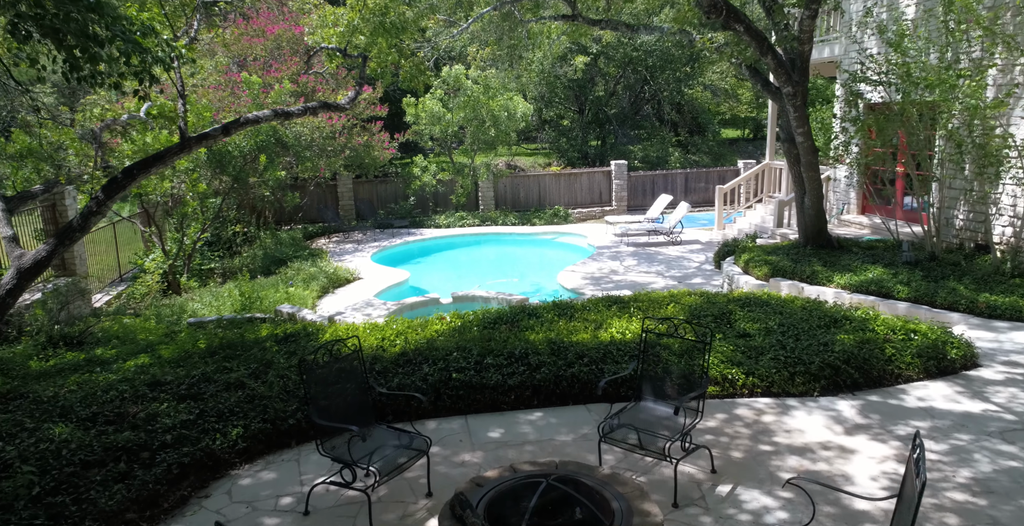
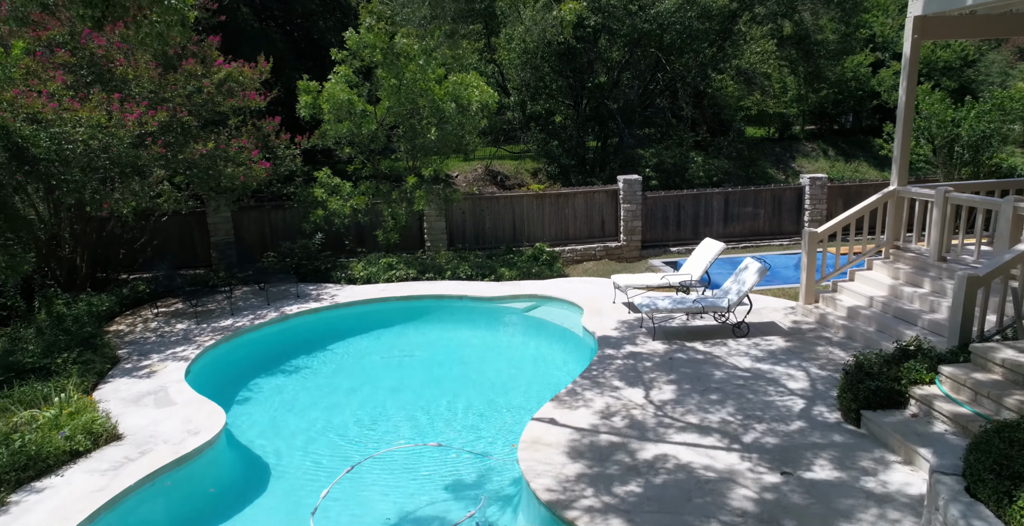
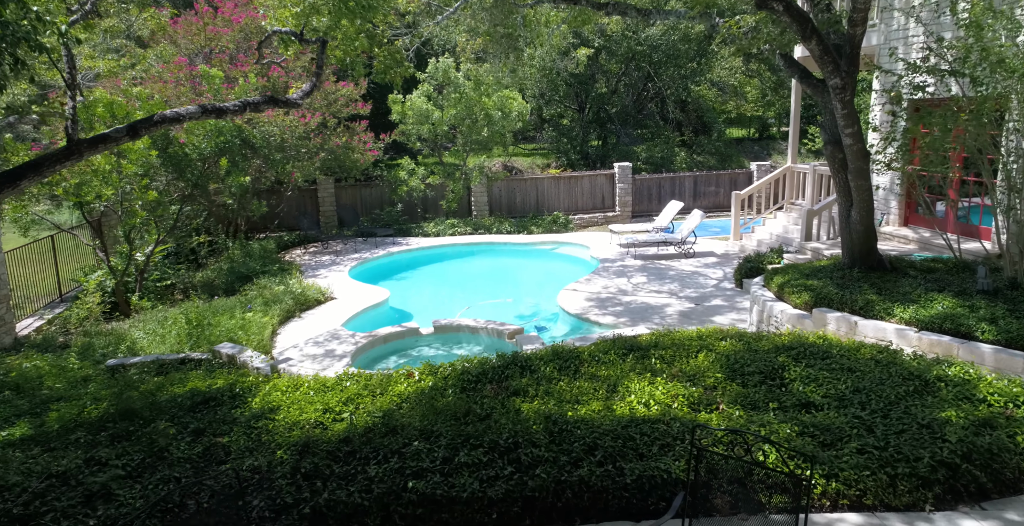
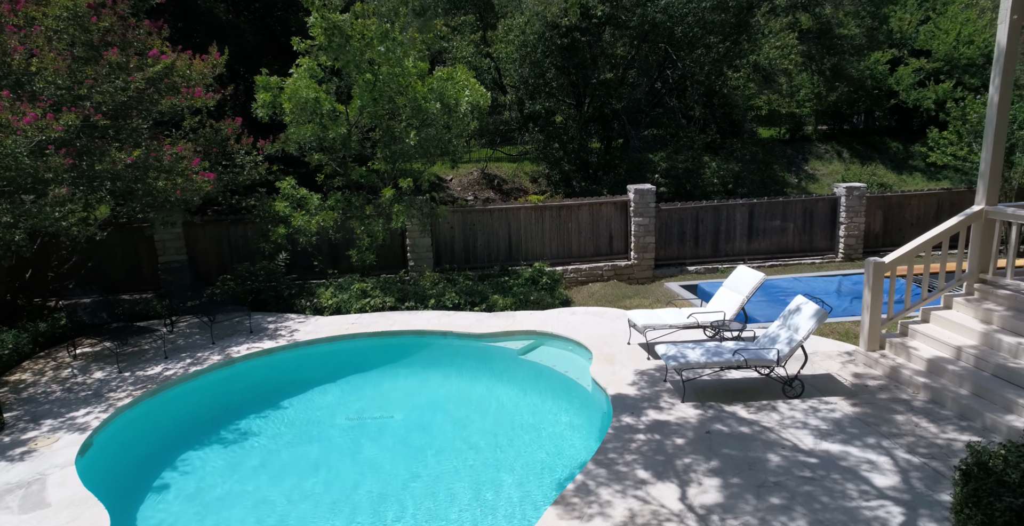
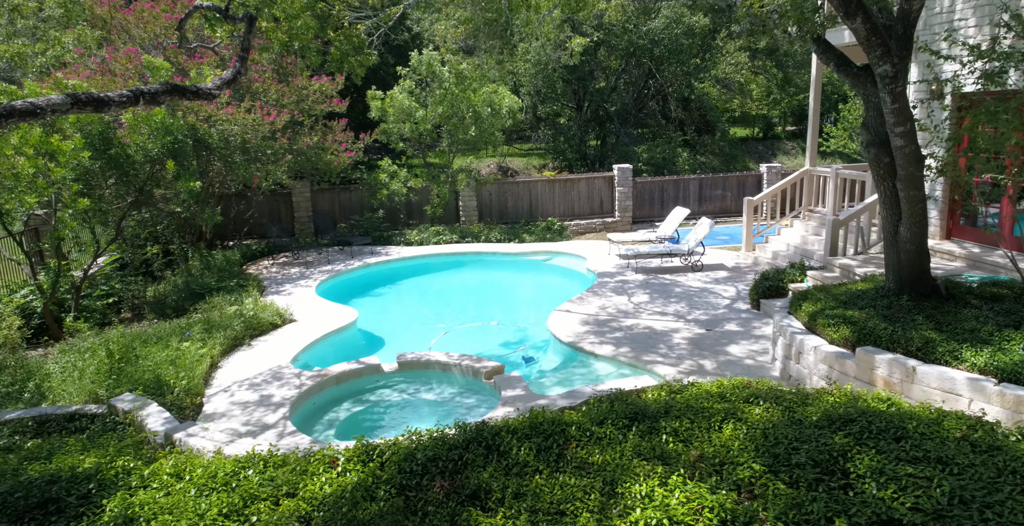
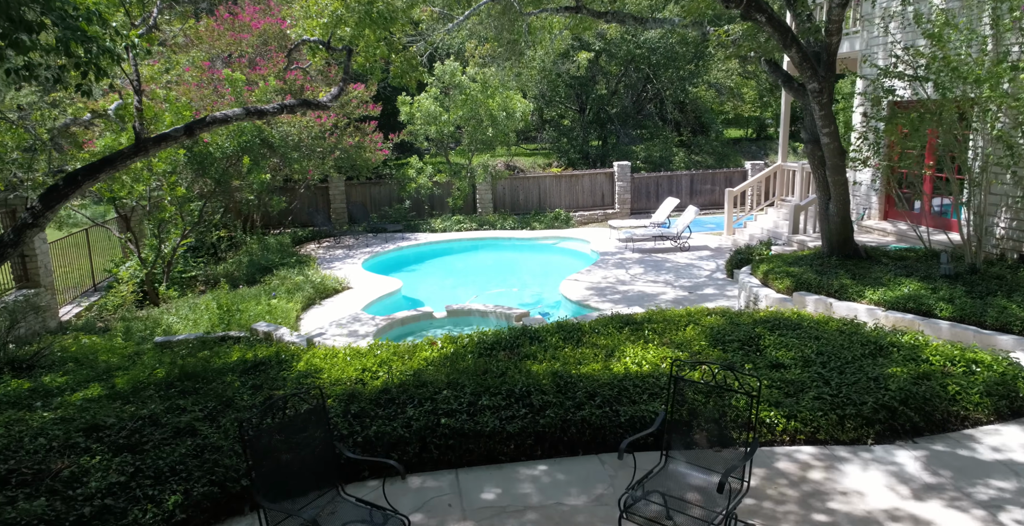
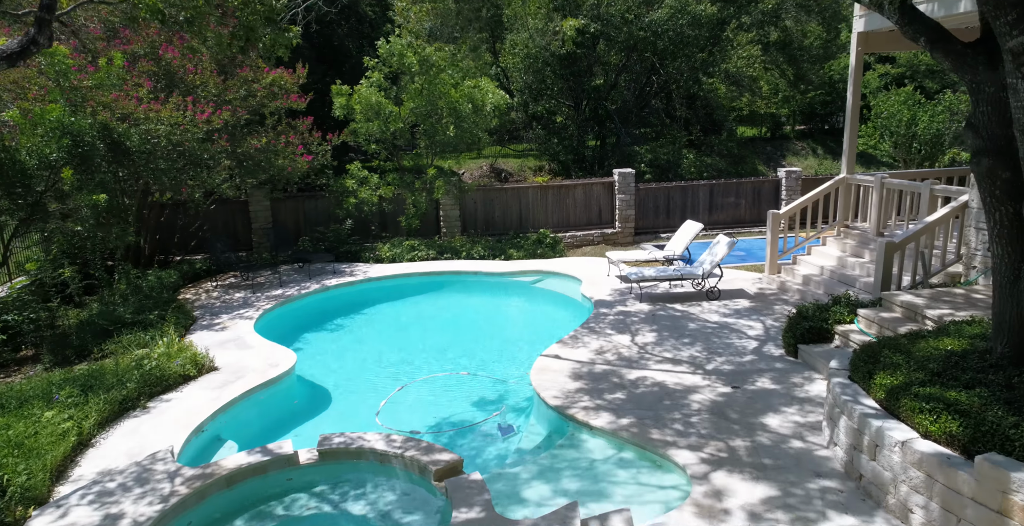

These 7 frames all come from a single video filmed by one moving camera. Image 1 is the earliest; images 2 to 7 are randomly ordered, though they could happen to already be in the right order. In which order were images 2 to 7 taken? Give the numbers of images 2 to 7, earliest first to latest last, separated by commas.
6, 3, 5, 7, 2, 4
